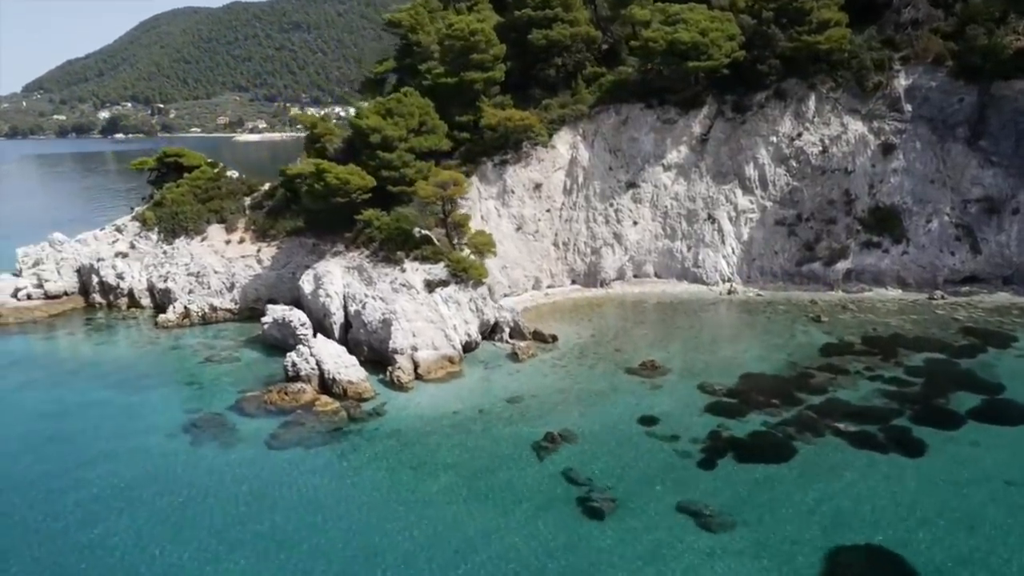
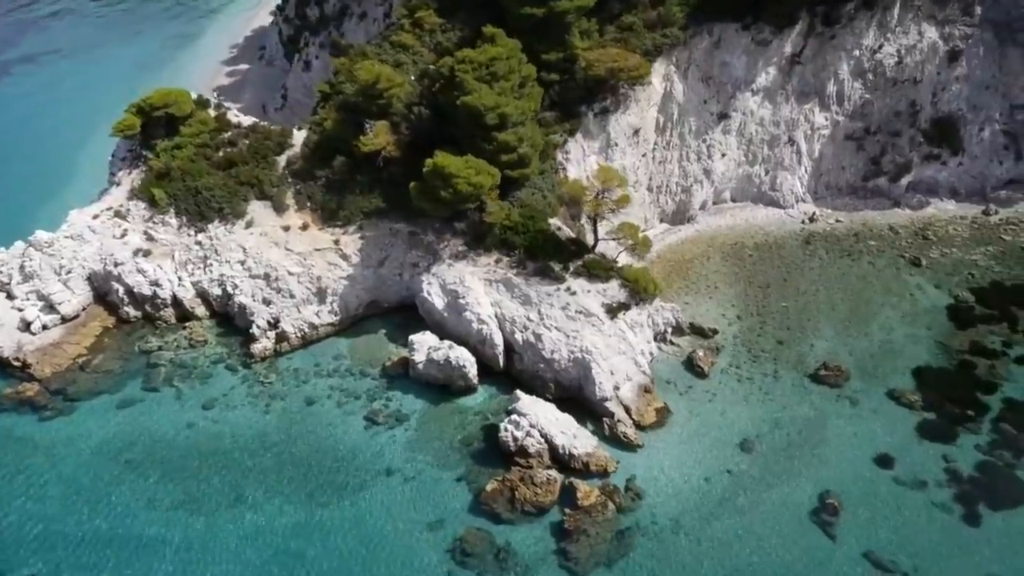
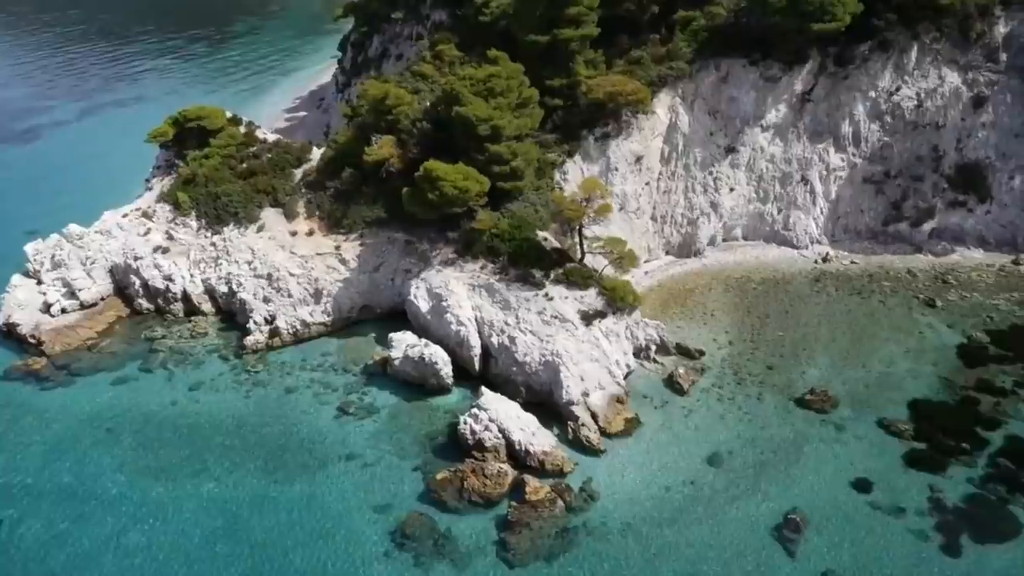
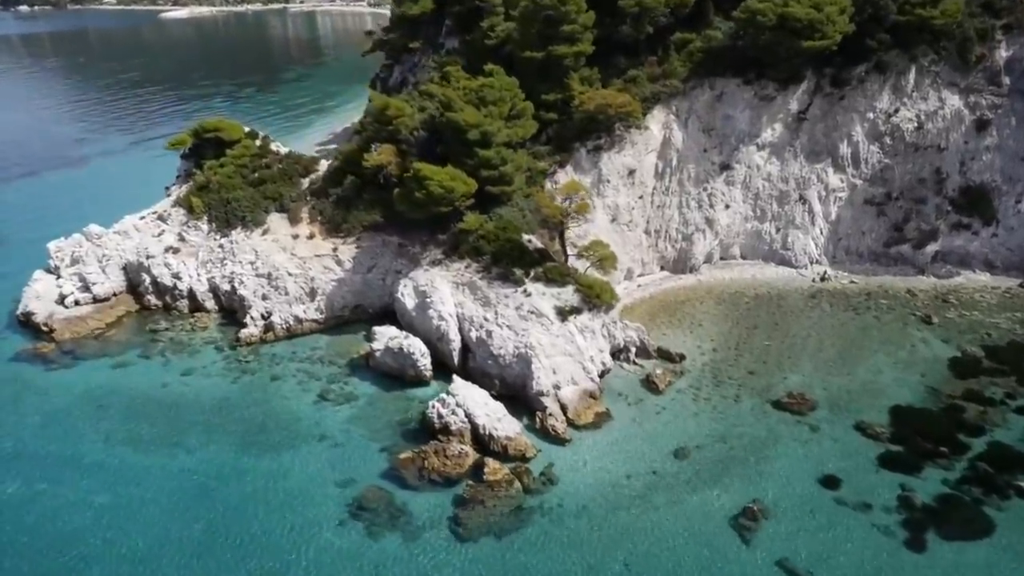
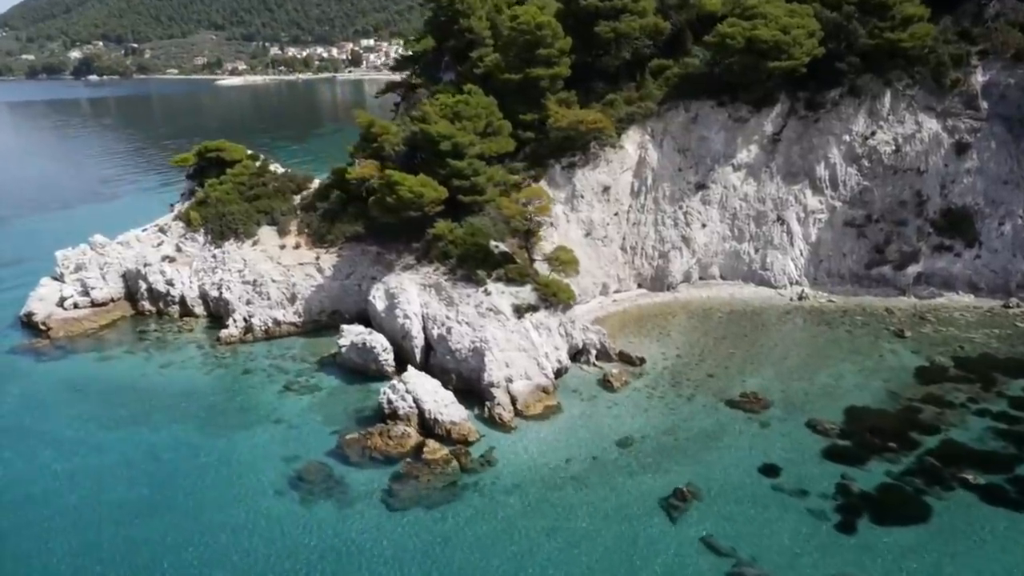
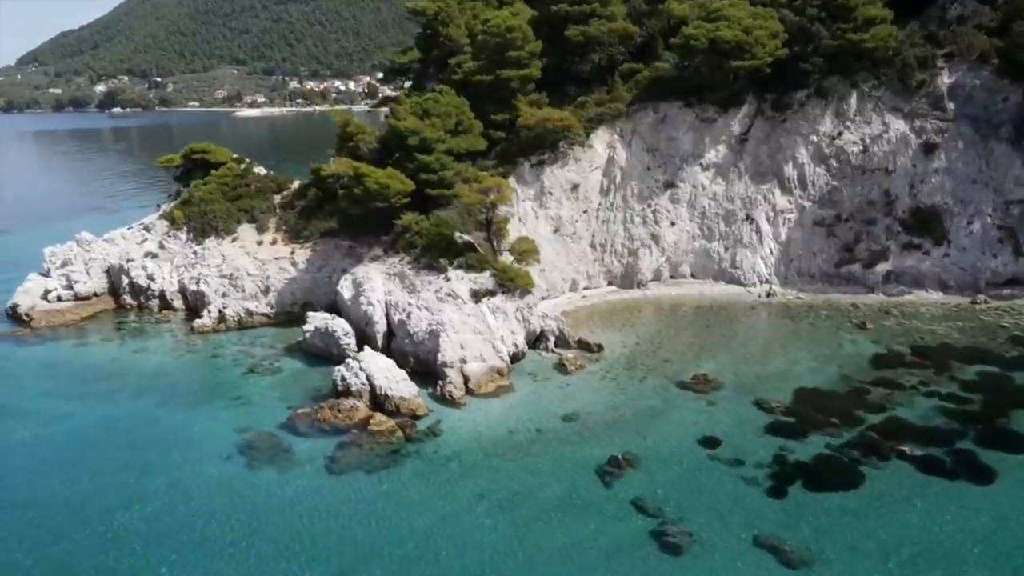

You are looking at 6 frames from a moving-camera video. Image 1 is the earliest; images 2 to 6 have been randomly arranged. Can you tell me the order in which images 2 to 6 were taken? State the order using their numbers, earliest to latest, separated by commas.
6, 5, 4, 3, 2
